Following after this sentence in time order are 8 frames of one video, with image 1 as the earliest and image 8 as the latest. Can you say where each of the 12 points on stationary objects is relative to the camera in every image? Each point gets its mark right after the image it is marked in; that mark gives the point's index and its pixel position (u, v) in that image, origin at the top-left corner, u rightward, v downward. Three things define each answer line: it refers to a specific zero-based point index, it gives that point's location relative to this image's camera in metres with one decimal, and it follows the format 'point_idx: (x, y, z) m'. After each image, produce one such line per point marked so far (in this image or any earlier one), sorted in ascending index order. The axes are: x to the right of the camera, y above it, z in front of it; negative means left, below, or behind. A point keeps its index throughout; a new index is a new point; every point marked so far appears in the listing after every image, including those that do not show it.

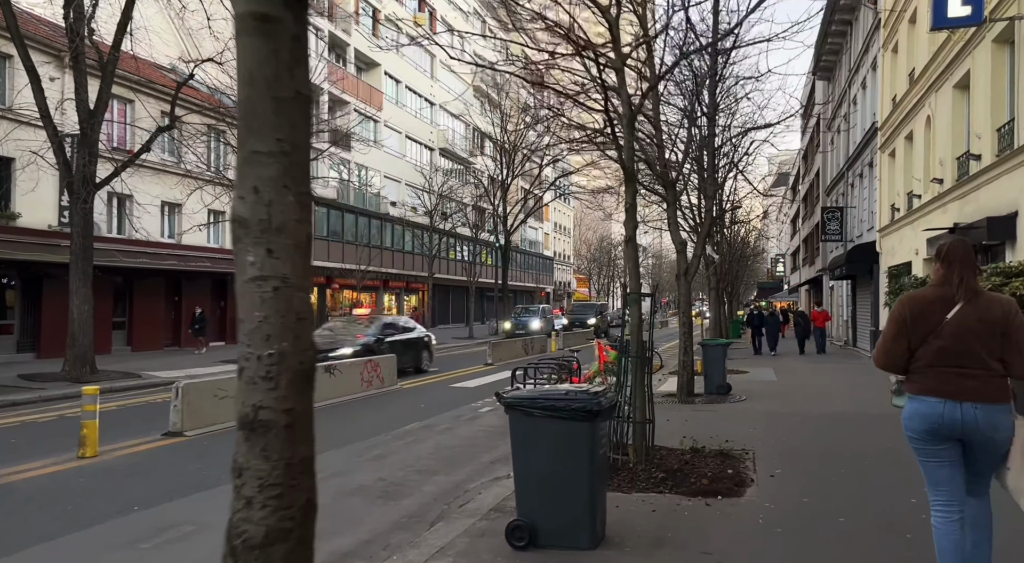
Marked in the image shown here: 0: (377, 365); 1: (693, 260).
0: (-2.5, -1.5, +13.7) m
1: (+3.1, +0.4, +13.1) m
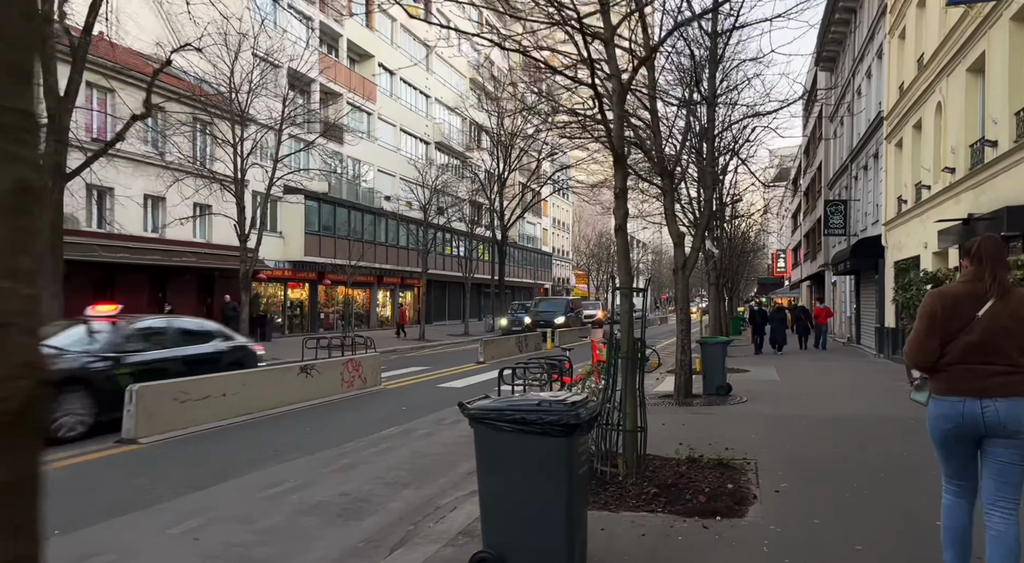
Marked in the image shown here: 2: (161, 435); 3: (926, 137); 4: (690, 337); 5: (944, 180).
0: (-2.6, -1.4, +13.0) m
1: (+2.9, +0.5, +12.4) m
2: (-3.9, -1.7, +8.4) m
3: (+8.7, +3.0, +15.8) m
4: (+2.9, -0.9, +12.2) m
5: (+8.2, +2.0, +14.3) m
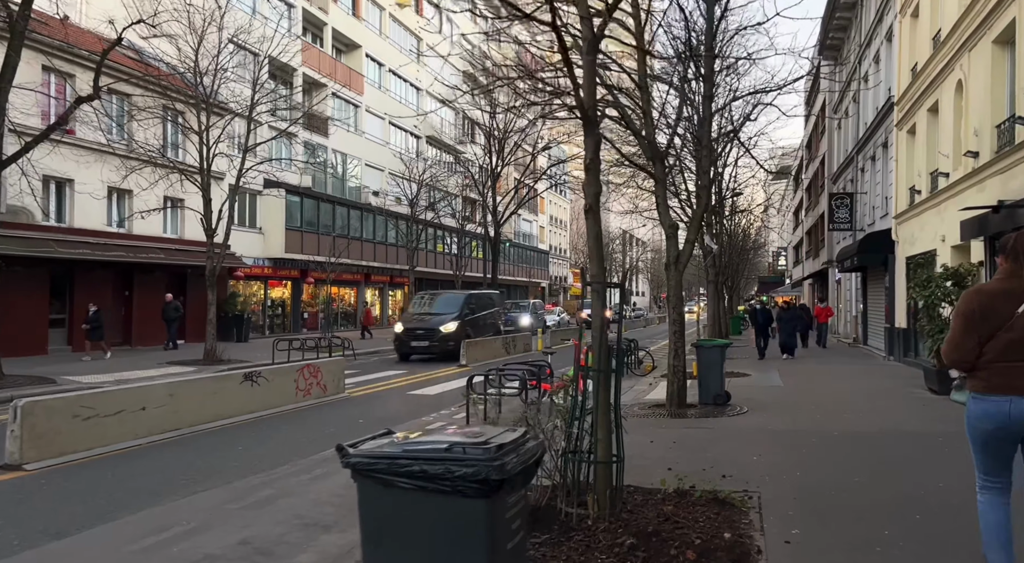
0: (-3.0, -1.4, +11.7) m
1: (+2.6, +0.5, +11.1) m
2: (-4.3, -1.7, +7.1) m
3: (+8.3, +3.1, +14.5) m
4: (+2.5, -0.9, +10.9) m
5: (+7.8, +2.0, +13.0) m
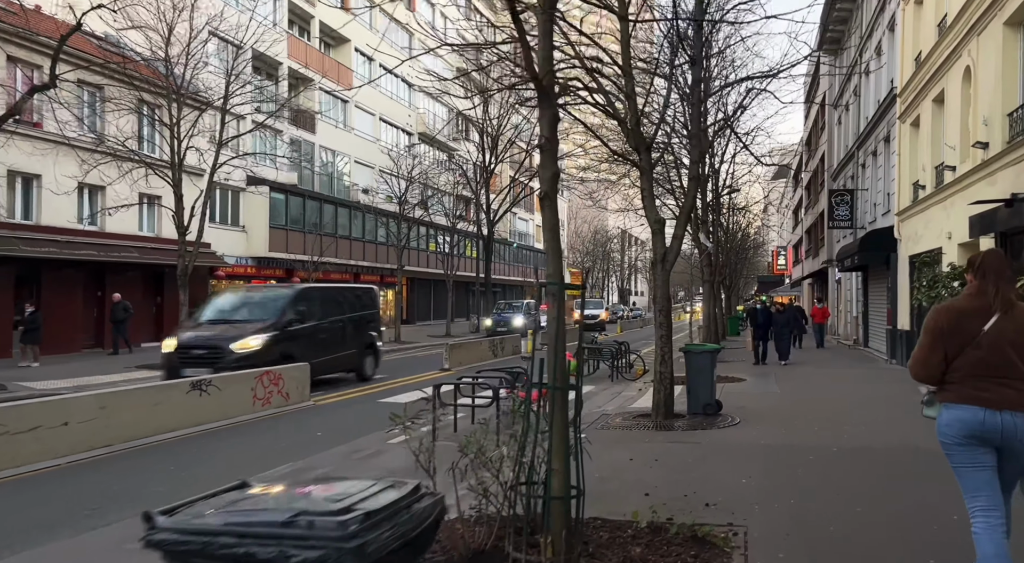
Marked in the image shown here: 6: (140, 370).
0: (-3.4, -1.4, +10.9) m
1: (+2.2, +0.5, +10.3) m
2: (-4.7, -1.7, +6.3) m
3: (+7.9, +3.1, +13.7) m
4: (+2.1, -0.9, +10.1) m
5: (+7.5, +2.0, +12.2) m
6: (-8.3, -2.0, +16.9) m
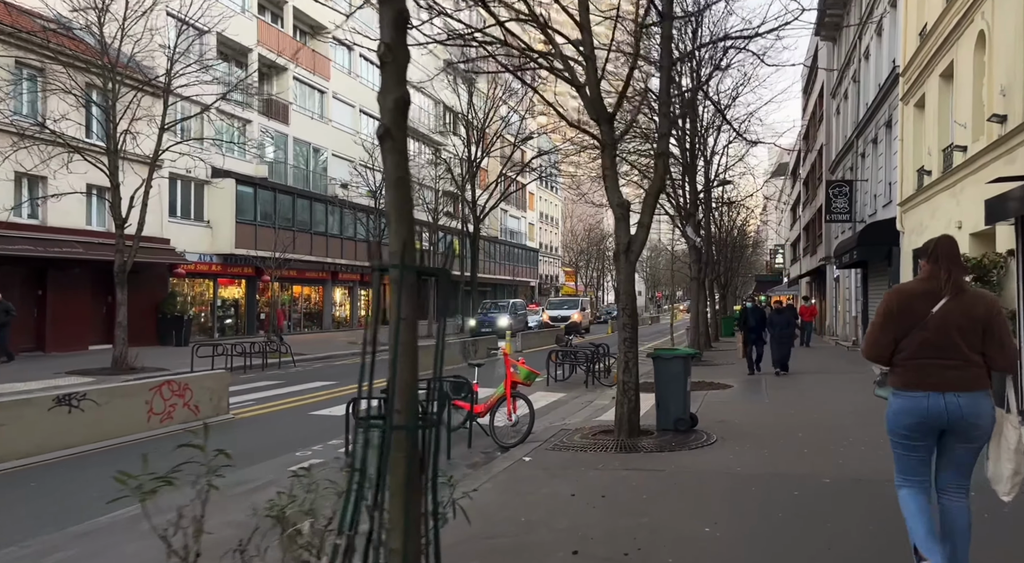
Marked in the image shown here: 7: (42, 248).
0: (-4.1, -1.3, +9.4) m
1: (+1.5, +0.6, +8.8) m
2: (-5.4, -1.6, +4.7) m
3: (+7.2, +3.2, +12.1) m
4: (+1.4, -0.8, +8.6) m
5: (+6.8, +2.1, +10.7) m
6: (-9.0, -1.9, +15.4) m
7: (-11.6, +0.8, +18.5) m
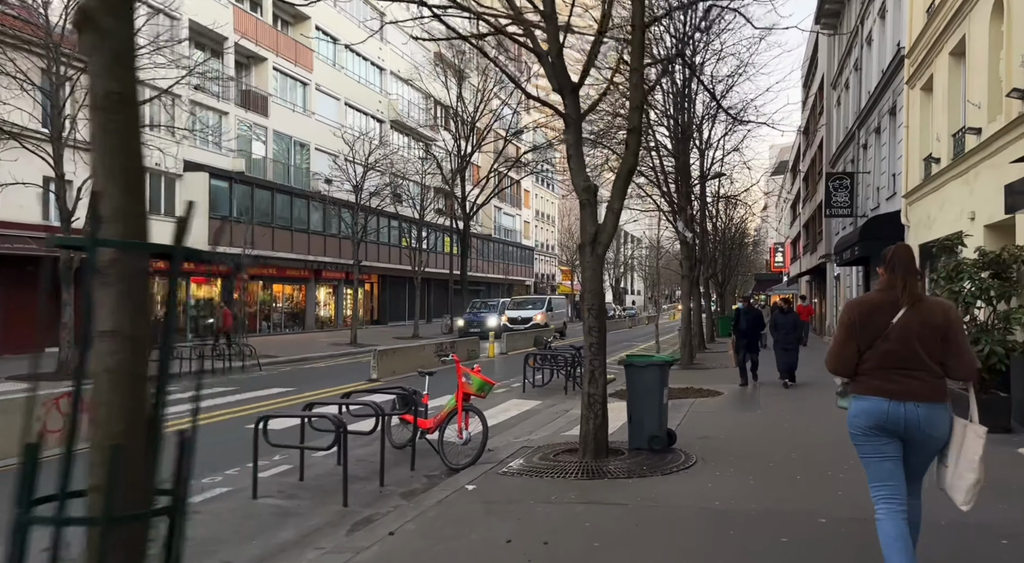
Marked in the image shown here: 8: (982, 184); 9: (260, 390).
0: (-4.6, -1.3, +8.2) m
1: (+1.0, +0.6, +7.6) m
2: (-5.9, -1.6, +3.6) m
3: (+6.7, +3.2, +11.0) m
4: (+0.9, -0.7, +7.4) m
5: (+6.3, +2.1, +9.5) m
6: (-9.5, -1.9, +14.2) m
7: (-12.1, +0.9, +17.3) m
8: (+6.6, +1.4, +10.6) m
9: (-4.7, -2.0, +14.0) m
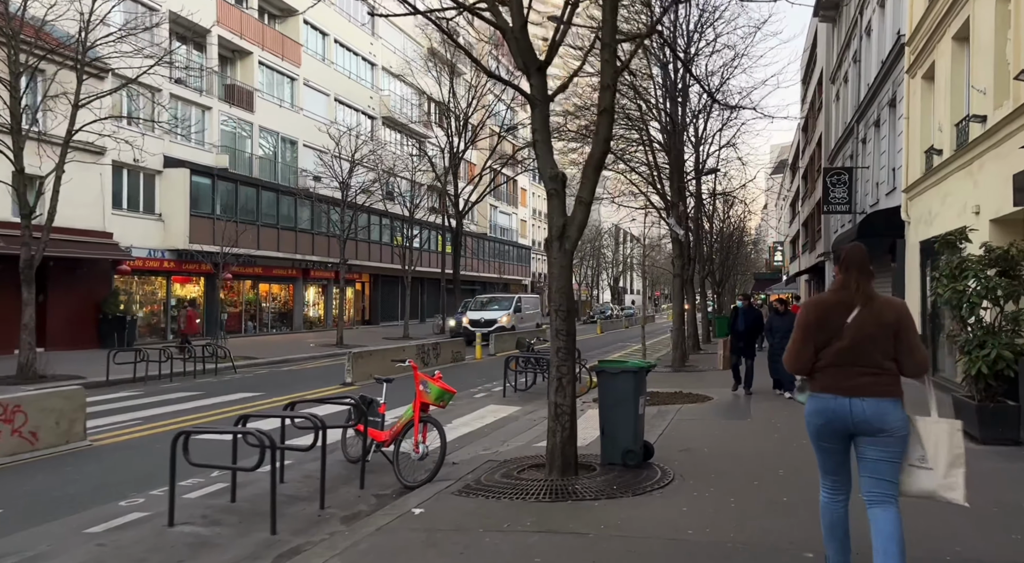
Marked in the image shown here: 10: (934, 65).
0: (-5.0, -1.3, +7.5) m
1: (+0.6, +0.6, +6.9) m
2: (-6.2, -1.6, +2.9) m
3: (+6.3, +3.2, +10.3) m
4: (+0.5, -0.7, +6.7) m
5: (+5.9, +2.2, +8.8) m
6: (-9.9, -1.9, +13.5) m
7: (-12.5, +0.9, +16.7) m
8: (+6.3, +1.4, +9.9) m
9: (-5.0, -2.0, +13.3) m
10: (+7.3, +3.7, +13.0) m
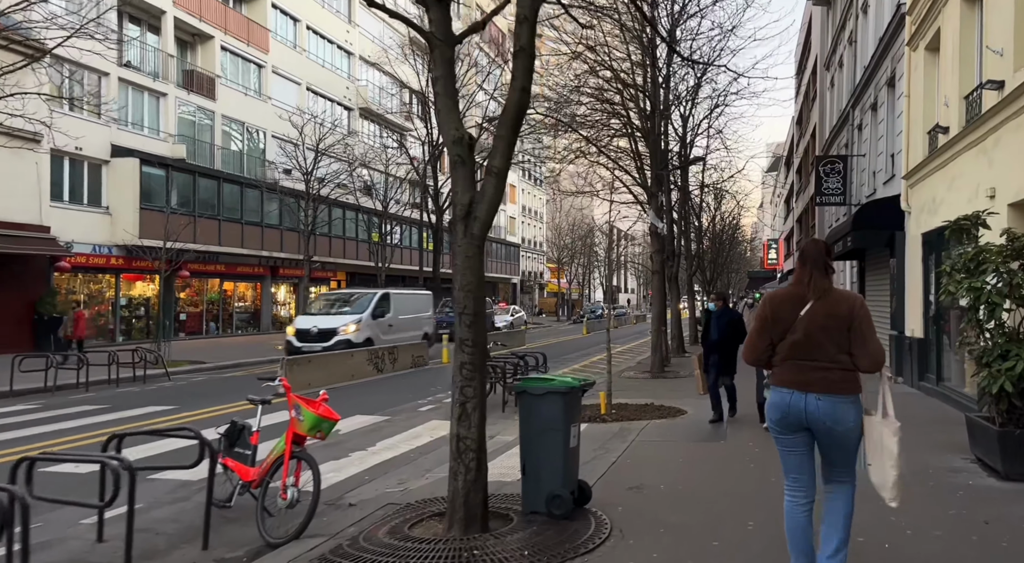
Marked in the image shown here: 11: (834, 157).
0: (-5.7, -1.2, +5.9) m
1: (-0.2, +0.7, +5.3) m
2: (-7.0, -1.6, +1.3) m
3: (+5.6, +3.3, +8.7) m
4: (-0.2, -0.7, +5.2) m
5: (+5.1, +2.2, +7.2) m
6: (-10.7, -1.8, +11.9) m
7: (-13.3, +0.9, +15.0) m
8: (+5.5, +1.4, +8.4) m
9: (-5.8, -2.0, +11.7) m
10: (+6.5, +3.8, +11.4) m
11: (+8.1, +3.1, +18.9) m
